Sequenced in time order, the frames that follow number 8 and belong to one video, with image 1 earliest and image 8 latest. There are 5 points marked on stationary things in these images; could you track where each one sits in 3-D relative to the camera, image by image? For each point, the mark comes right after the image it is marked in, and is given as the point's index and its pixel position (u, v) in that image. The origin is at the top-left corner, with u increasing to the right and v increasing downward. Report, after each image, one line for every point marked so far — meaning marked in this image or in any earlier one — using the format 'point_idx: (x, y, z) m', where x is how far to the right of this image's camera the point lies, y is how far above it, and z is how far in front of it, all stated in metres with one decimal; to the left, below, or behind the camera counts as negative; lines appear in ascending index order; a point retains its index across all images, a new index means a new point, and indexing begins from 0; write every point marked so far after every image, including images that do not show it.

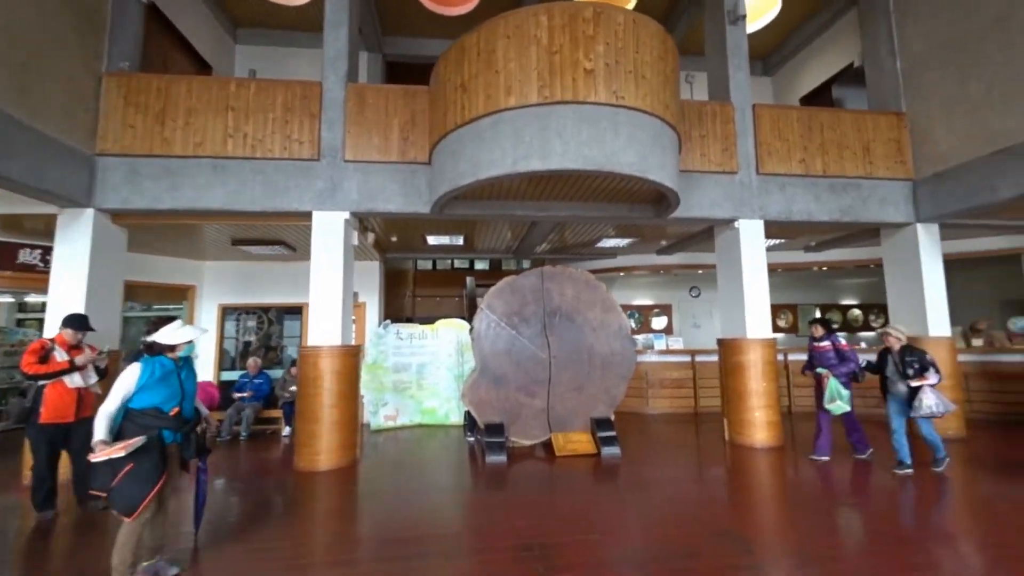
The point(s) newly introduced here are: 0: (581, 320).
0: (+0.8, -0.4, +5.3) m
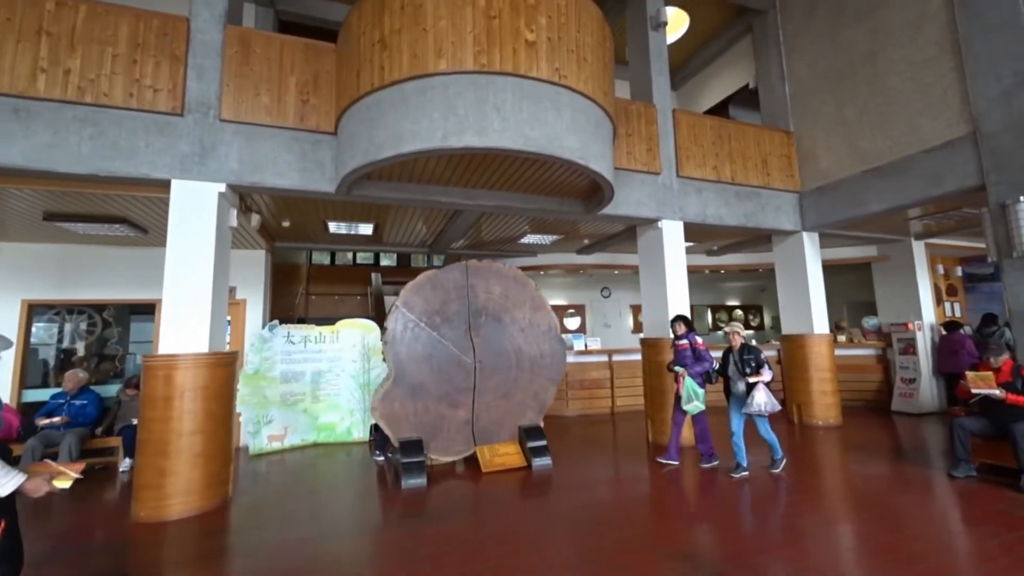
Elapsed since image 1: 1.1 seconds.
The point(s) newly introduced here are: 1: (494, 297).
0: (-0.1, -0.4, +4.9) m
1: (-0.2, -0.1, +4.9) m
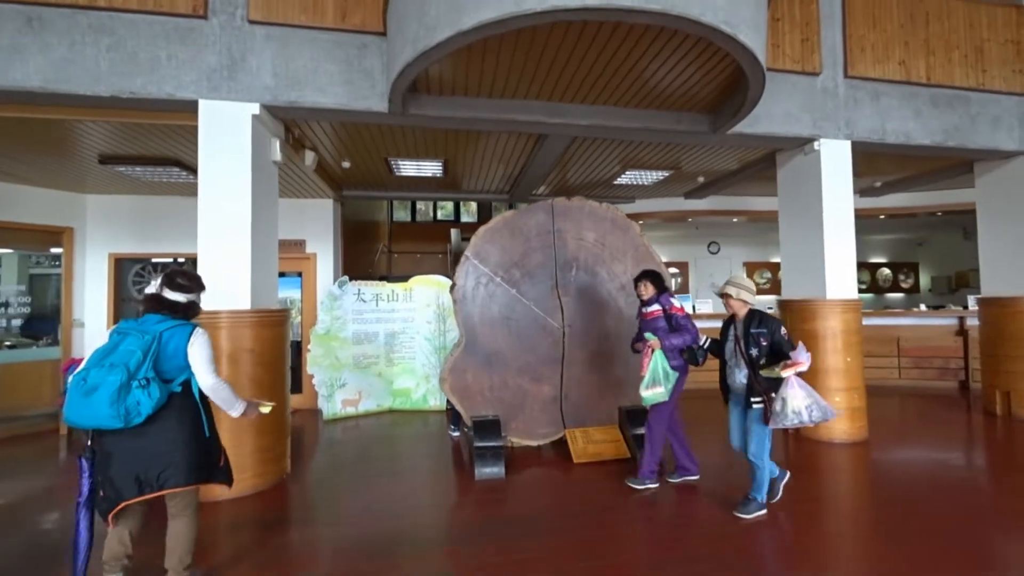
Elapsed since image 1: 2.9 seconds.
0: (+0.8, +0.1, +3.8) m
1: (+0.7, +0.4, +3.8) m
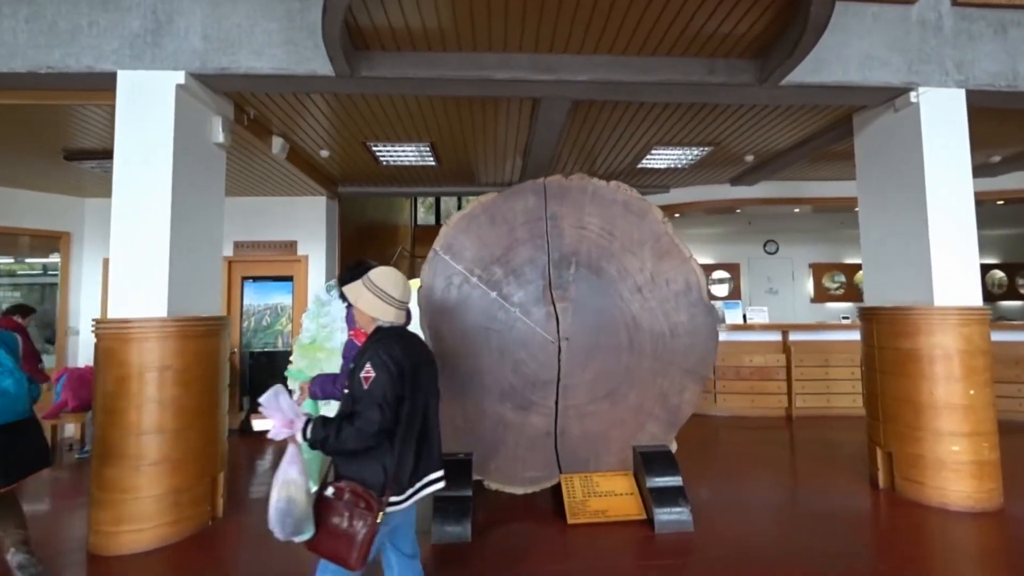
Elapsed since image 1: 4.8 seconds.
0: (+0.7, +0.1, +3.0) m
1: (+0.5, +0.4, +3.0) m
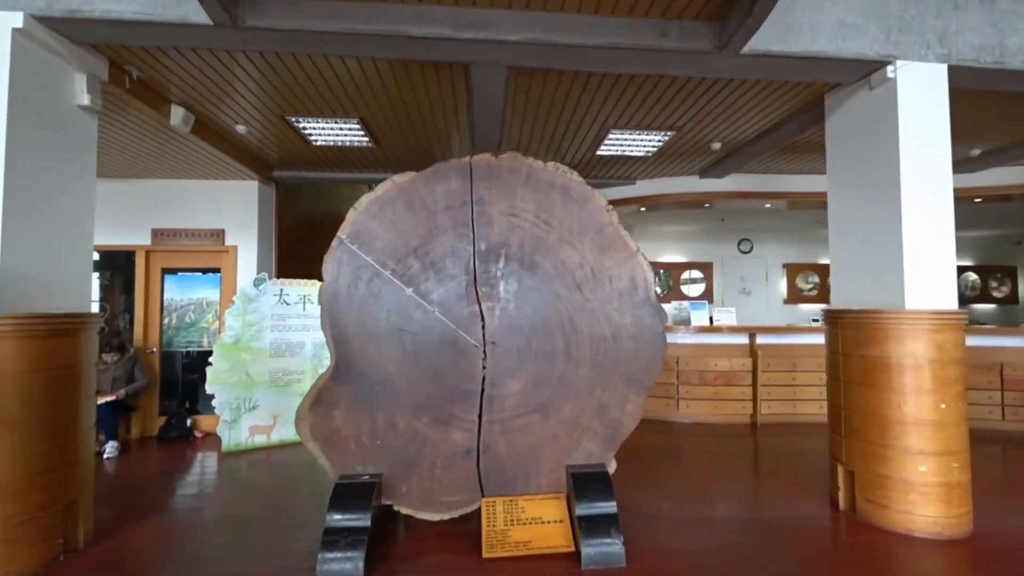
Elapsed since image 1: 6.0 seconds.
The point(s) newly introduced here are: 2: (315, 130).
0: (+0.2, +0.1, +2.6) m
1: (+0.1, +0.4, +2.6) m
2: (-1.9, +1.5, +4.1) m
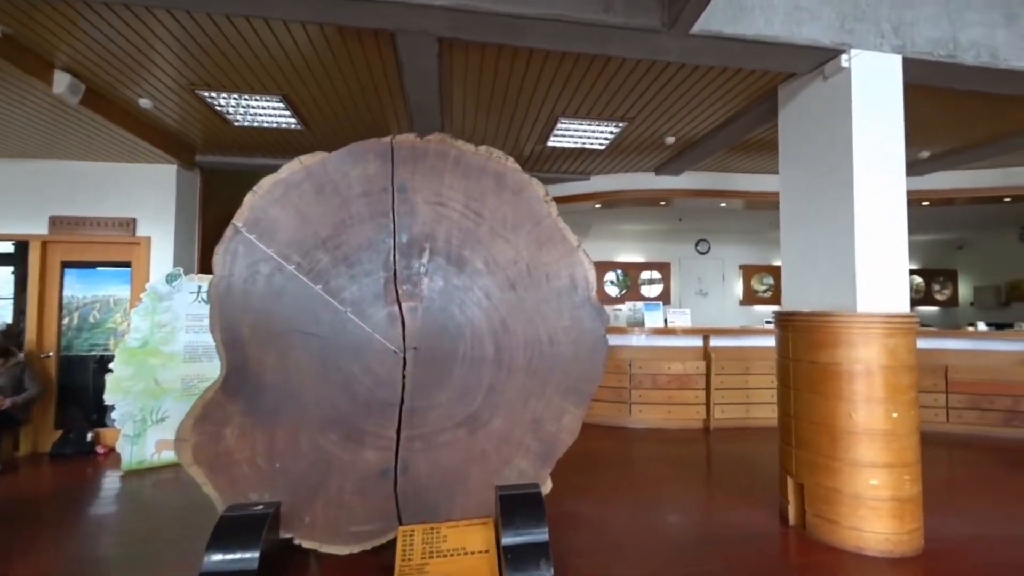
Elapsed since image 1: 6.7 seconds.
0: (-0.2, +0.1, +2.3) m
1: (-0.3, +0.4, +2.3) m
2: (-2.3, +1.5, +3.6) m
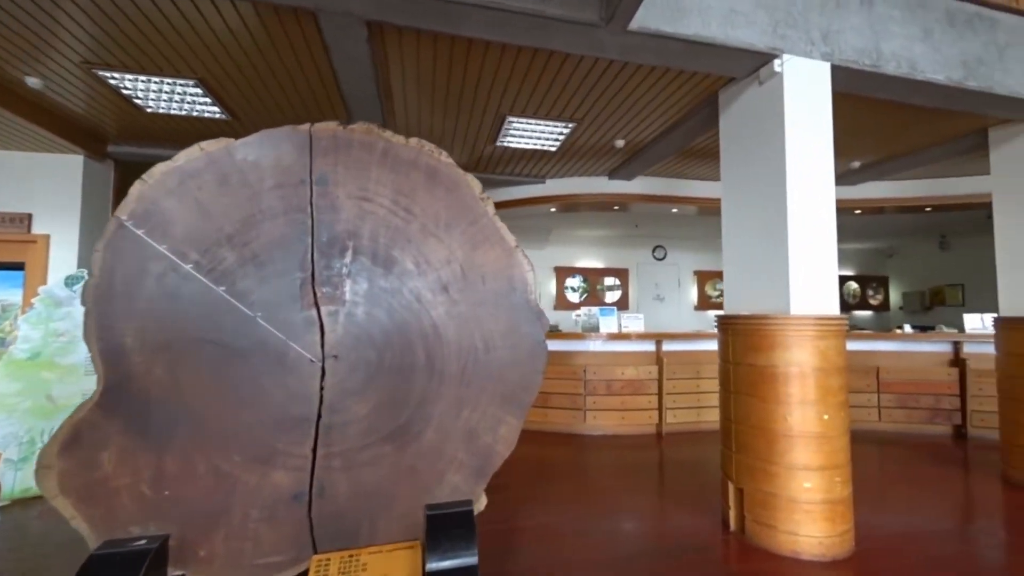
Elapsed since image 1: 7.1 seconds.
0: (-0.5, +0.1, +2.1) m
1: (-0.7, +0.4, +2.1) m
2: (-2.8, +1.5, +3.3) m
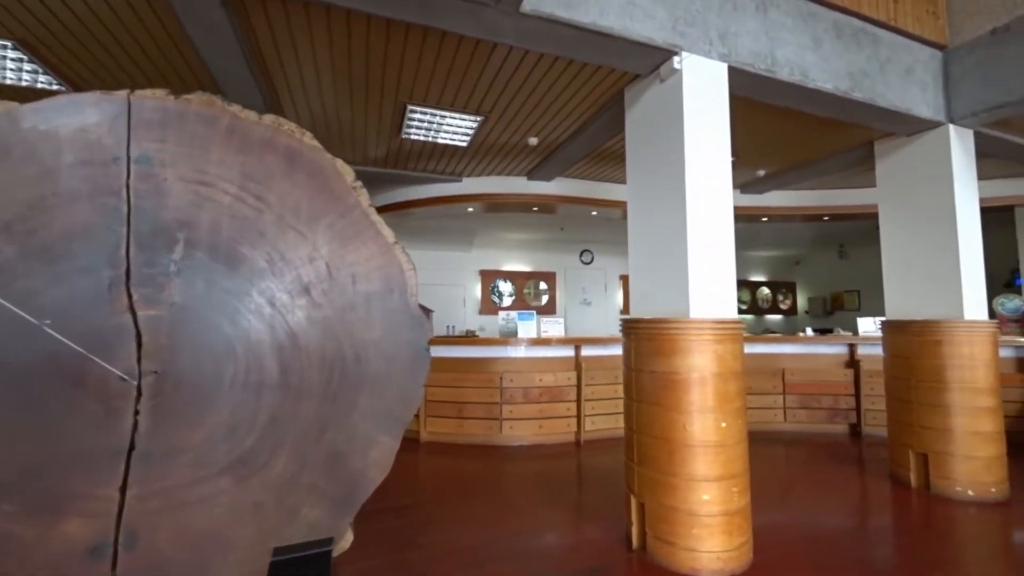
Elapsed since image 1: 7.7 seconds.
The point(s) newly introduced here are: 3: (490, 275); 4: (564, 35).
0: (-1.1, +0.1, +1.8) m
1: (-1.2, +0.4, +1.8) m
2: (-3.5, +1.5, +2.7) m
3: (-0.3, +0.2, +7.7) m
4: (+0.3, +1.4, +2.4) m
